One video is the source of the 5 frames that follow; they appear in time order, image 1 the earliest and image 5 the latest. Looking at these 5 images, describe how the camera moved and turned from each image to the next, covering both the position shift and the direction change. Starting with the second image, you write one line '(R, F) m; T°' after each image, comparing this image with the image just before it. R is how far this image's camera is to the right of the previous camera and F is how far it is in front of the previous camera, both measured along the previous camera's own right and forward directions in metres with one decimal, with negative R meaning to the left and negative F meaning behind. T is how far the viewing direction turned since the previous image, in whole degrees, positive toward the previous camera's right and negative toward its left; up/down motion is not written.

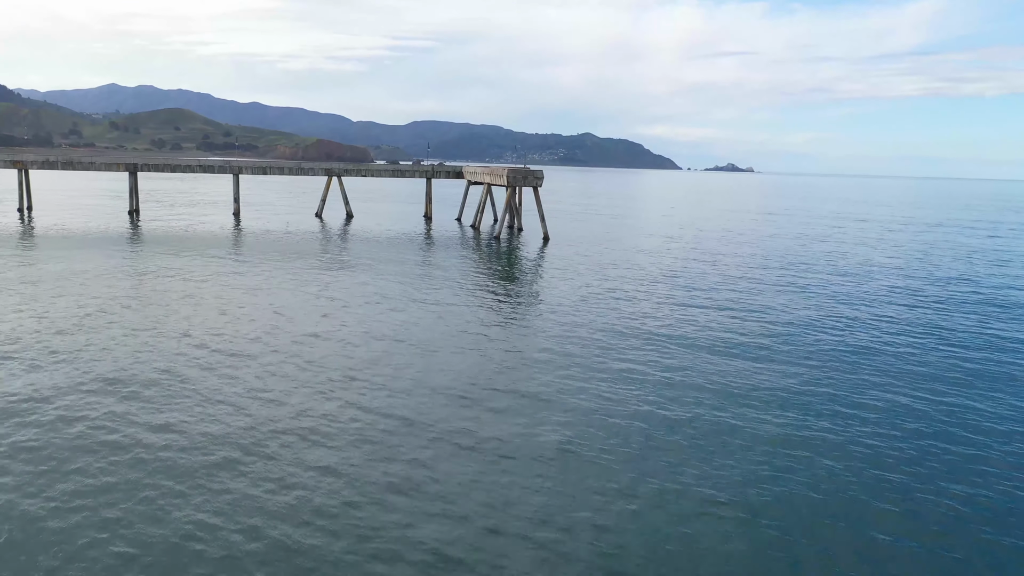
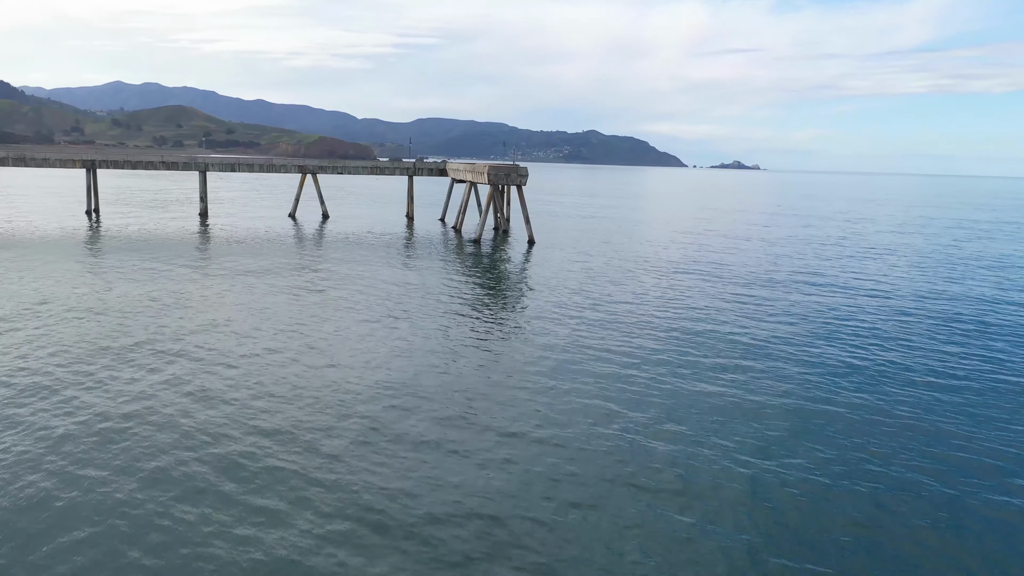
(+1.1, +5.7) m; 0°
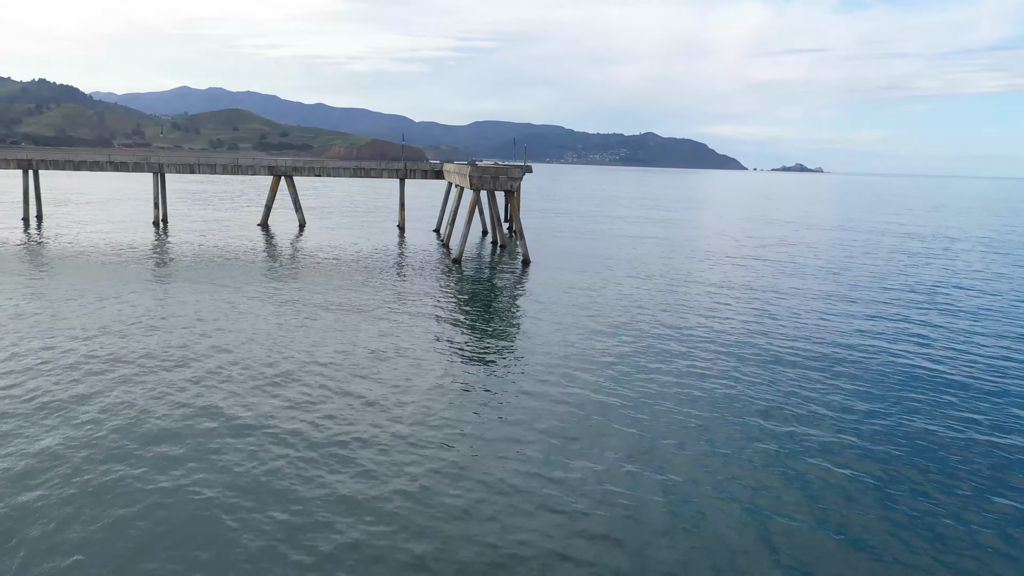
(+2.2, +12.5) m; -4°
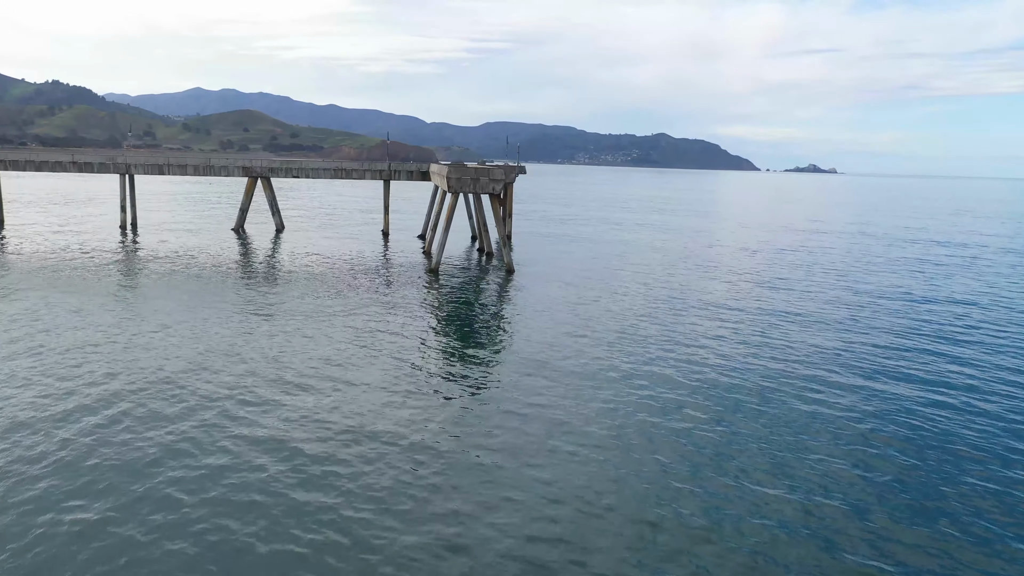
(+1.0, +4.1) m; -1°
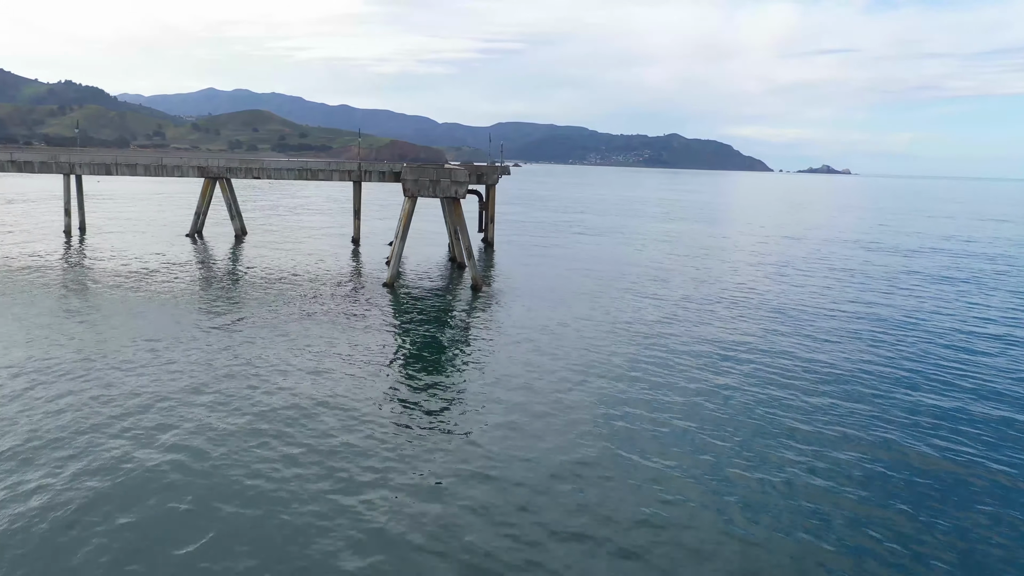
(+1.3, +5.0) m; -1°
